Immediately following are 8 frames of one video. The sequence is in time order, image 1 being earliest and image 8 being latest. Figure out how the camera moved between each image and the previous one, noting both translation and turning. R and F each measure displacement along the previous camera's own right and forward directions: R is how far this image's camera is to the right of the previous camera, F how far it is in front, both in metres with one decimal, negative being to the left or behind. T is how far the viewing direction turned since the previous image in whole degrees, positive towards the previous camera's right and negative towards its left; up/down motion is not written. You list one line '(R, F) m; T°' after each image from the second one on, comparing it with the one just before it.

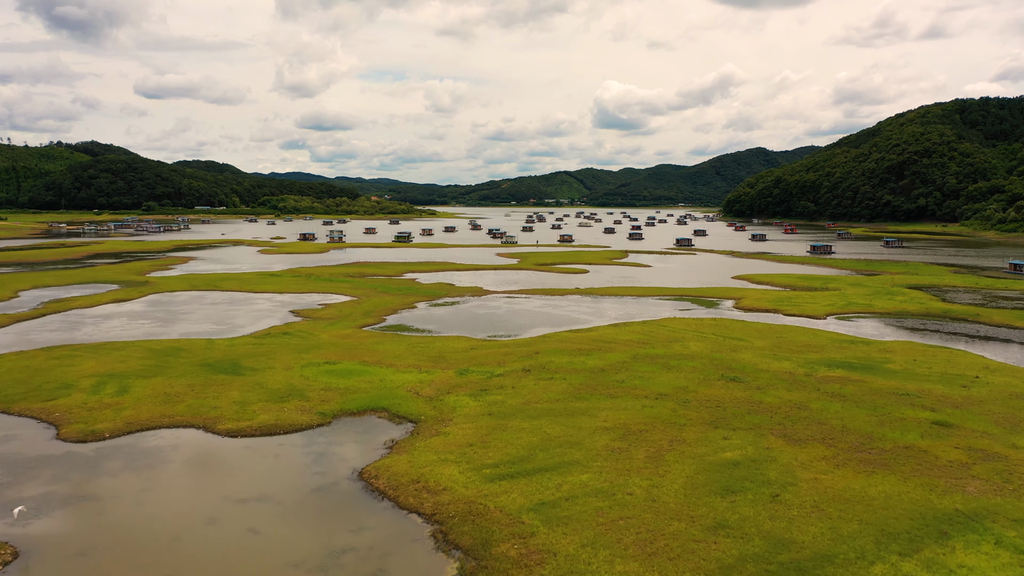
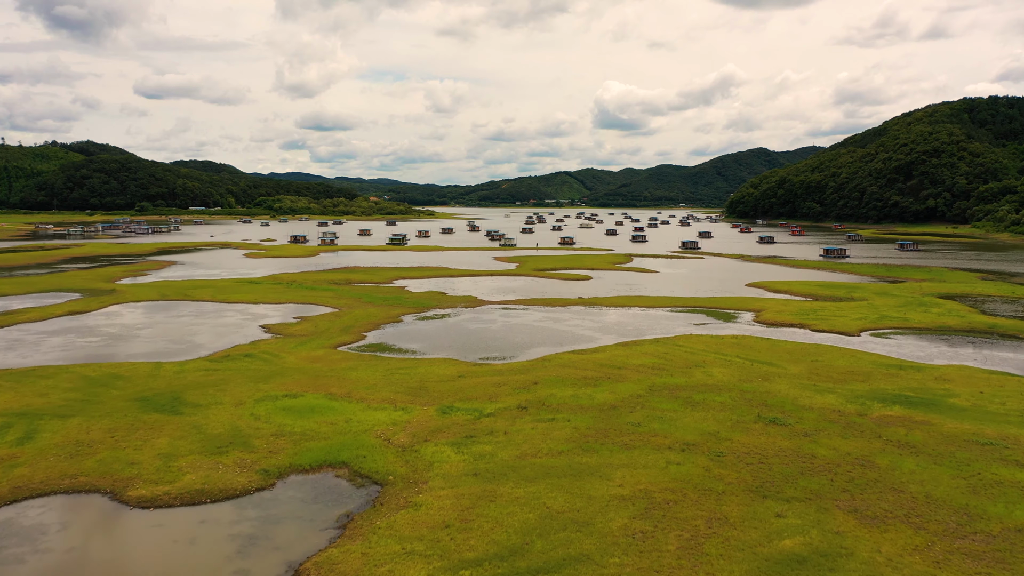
(+0.2, +5.1) m; 0°
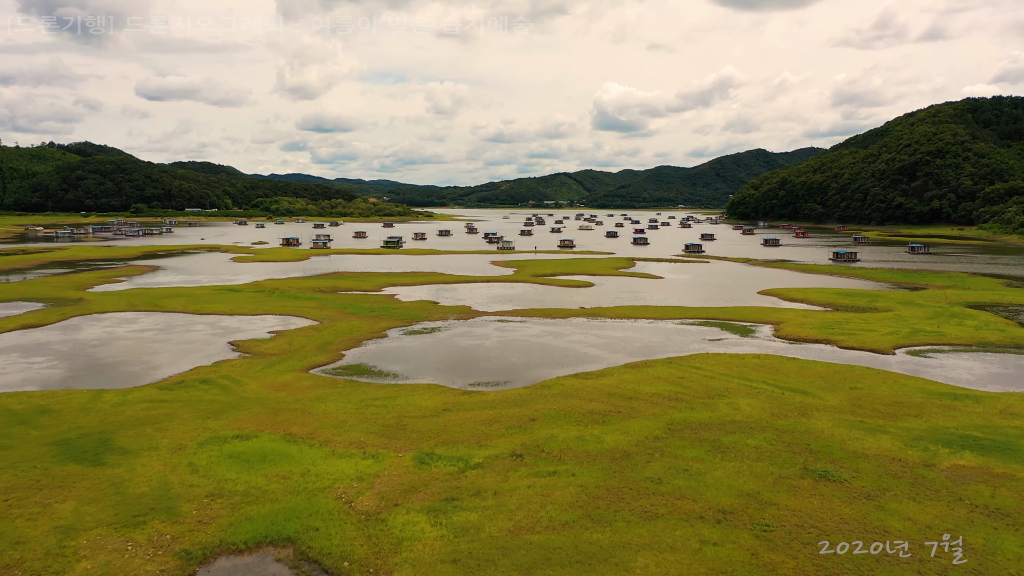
(+0.2, +4.4) m; 0°
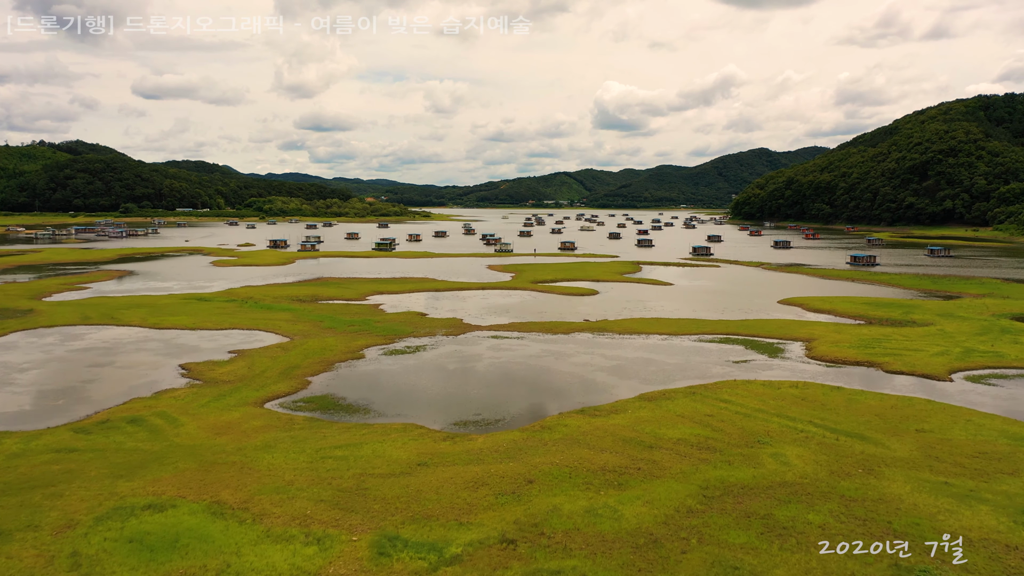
(+0.2, +5.2) m; 0°
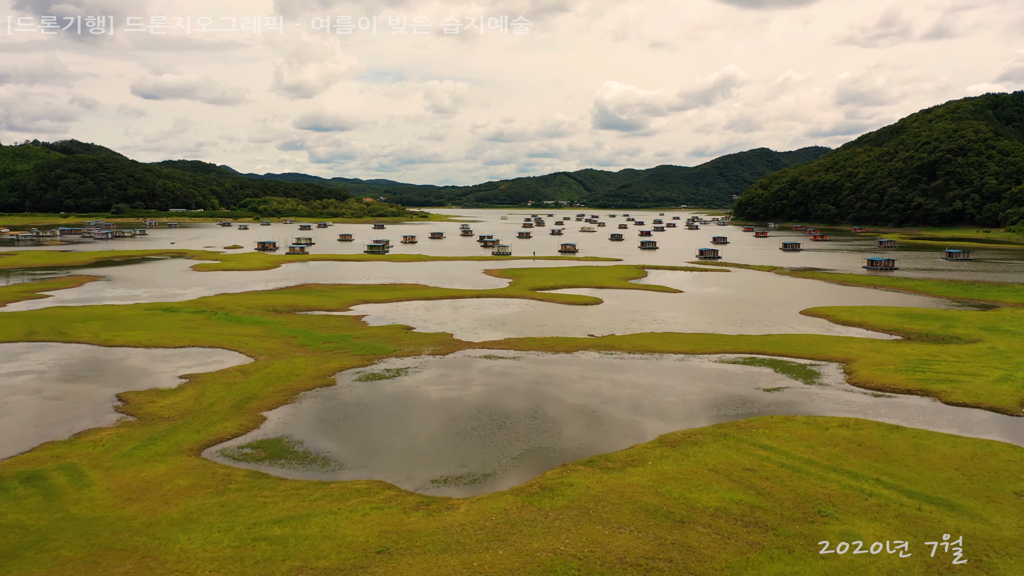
(+0.2, +5.1) m; 0°
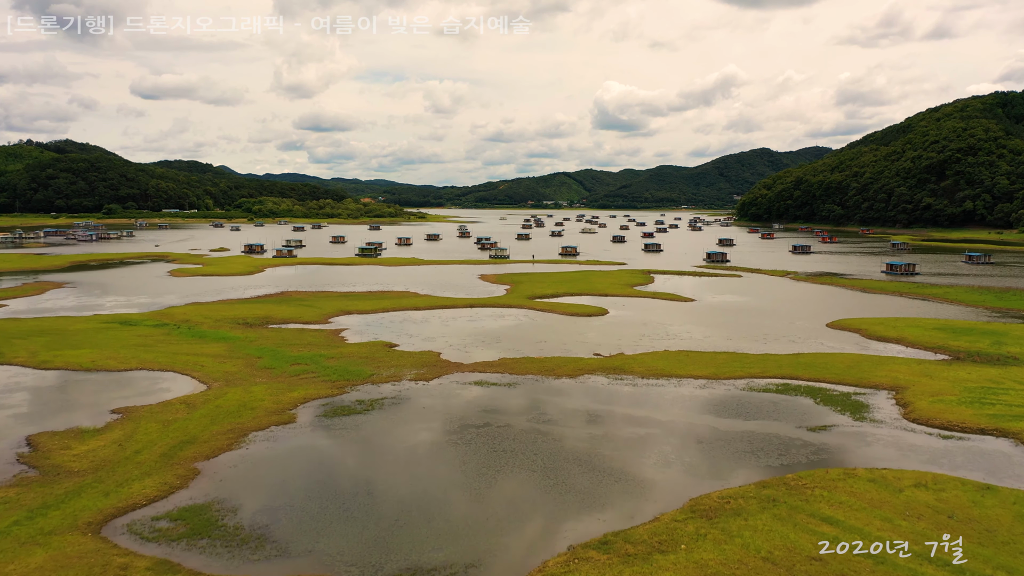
(+0.2, +5.1) m; 0°
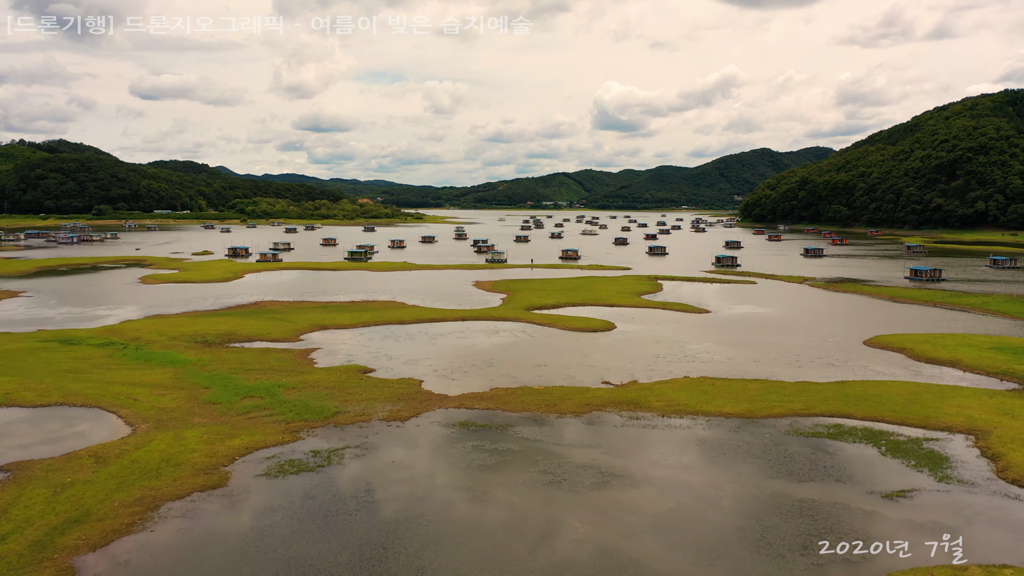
(+0.2, +5.7) m; 0°
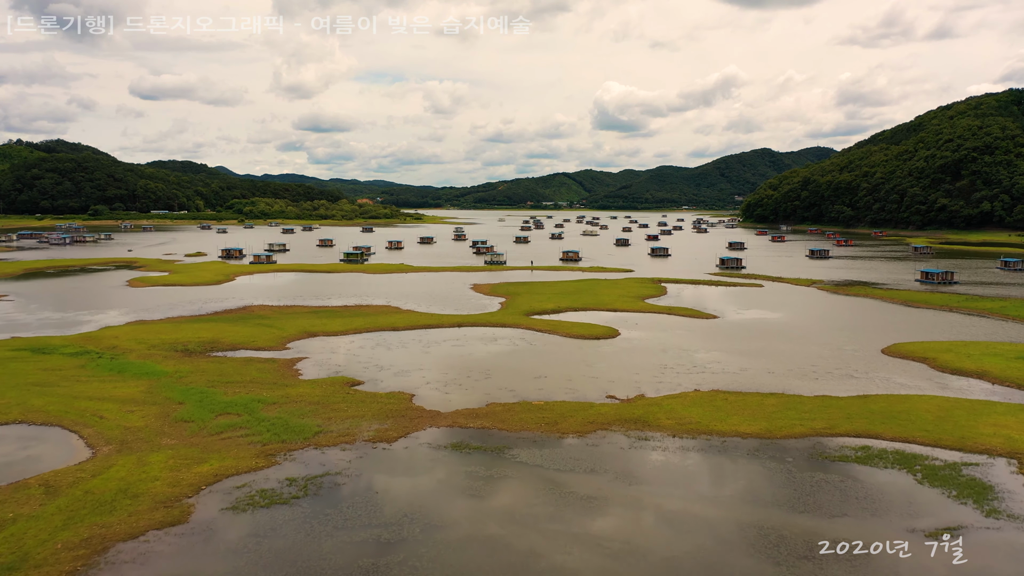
(+0.1, +2.3) m; 0°
